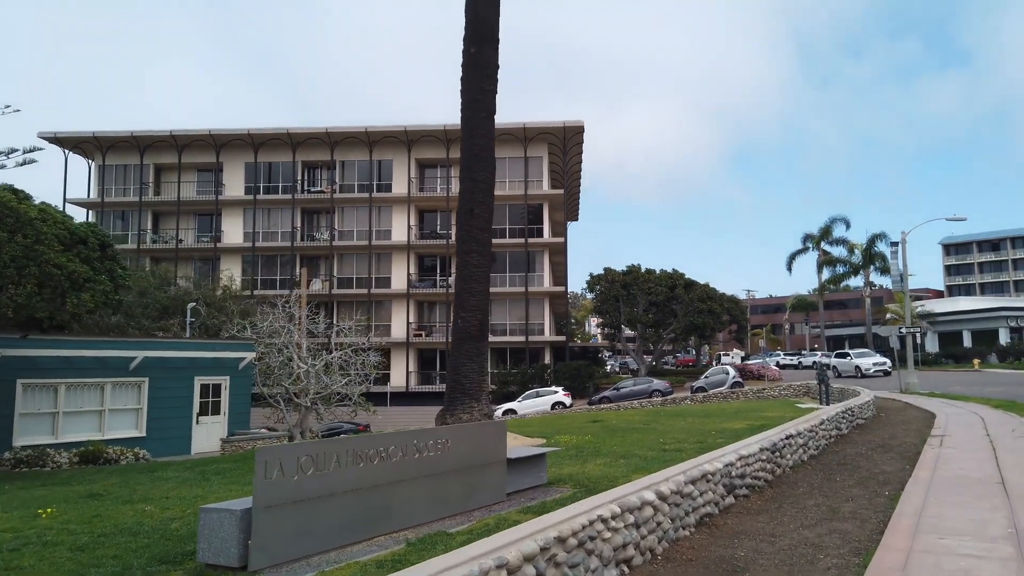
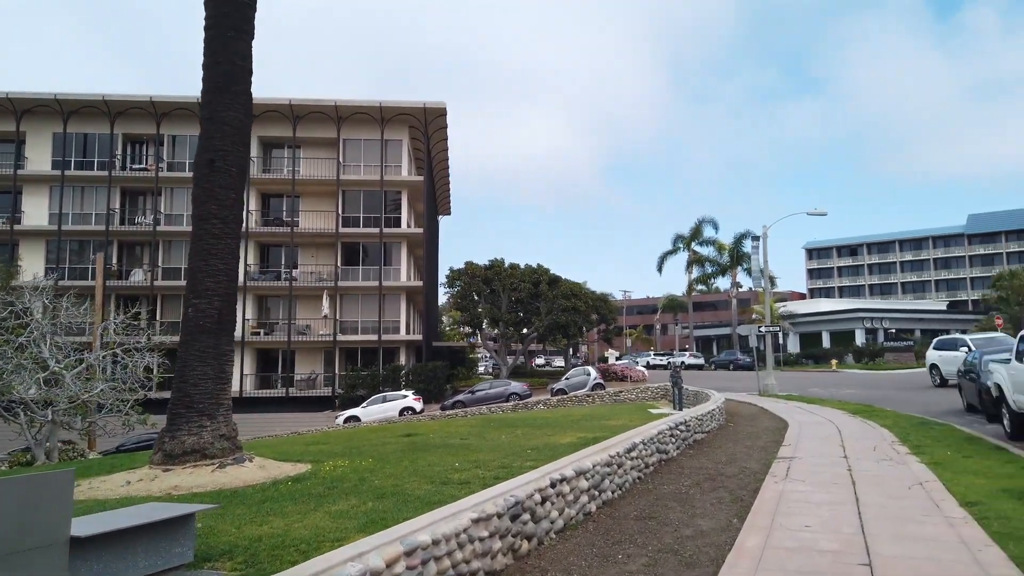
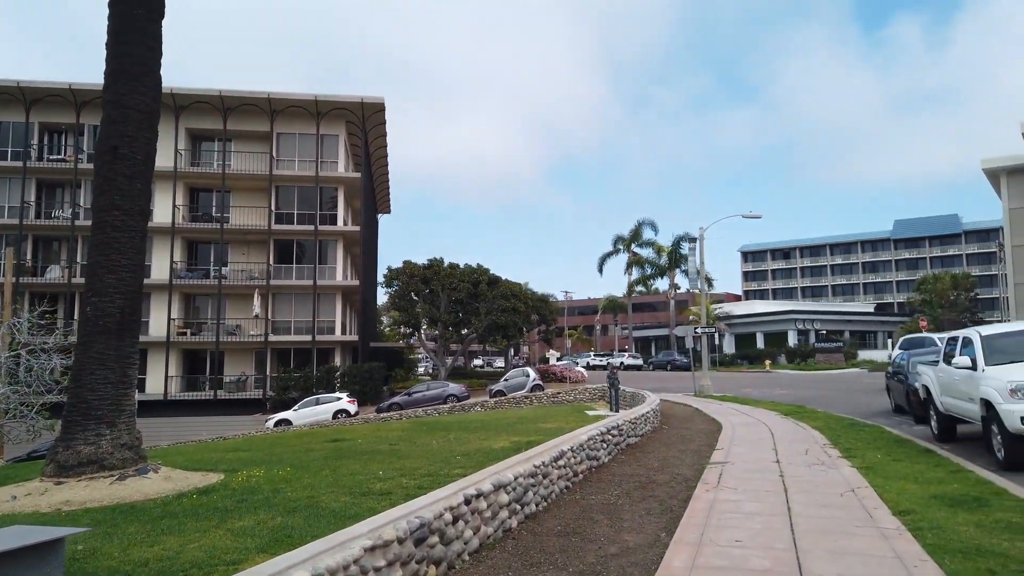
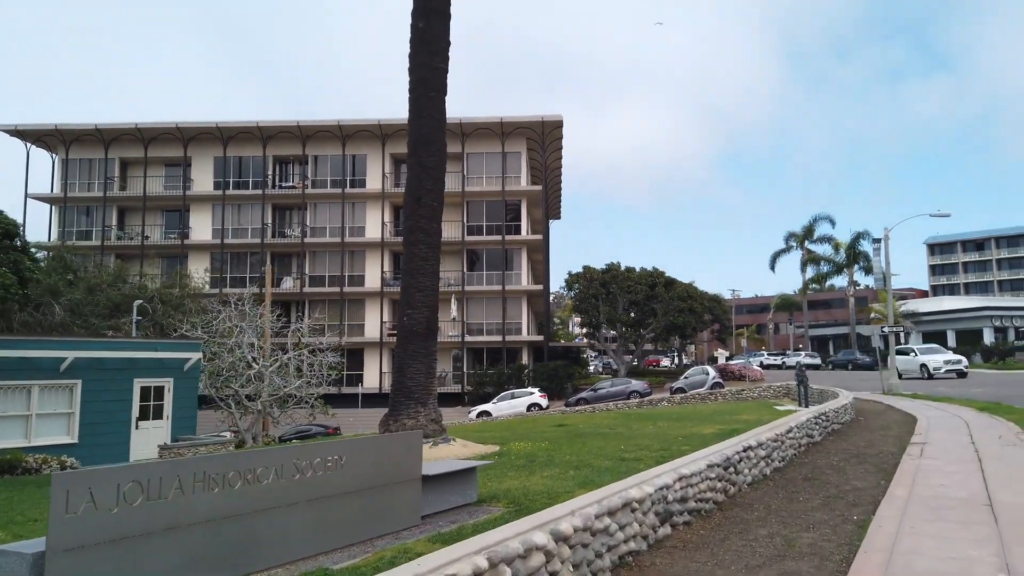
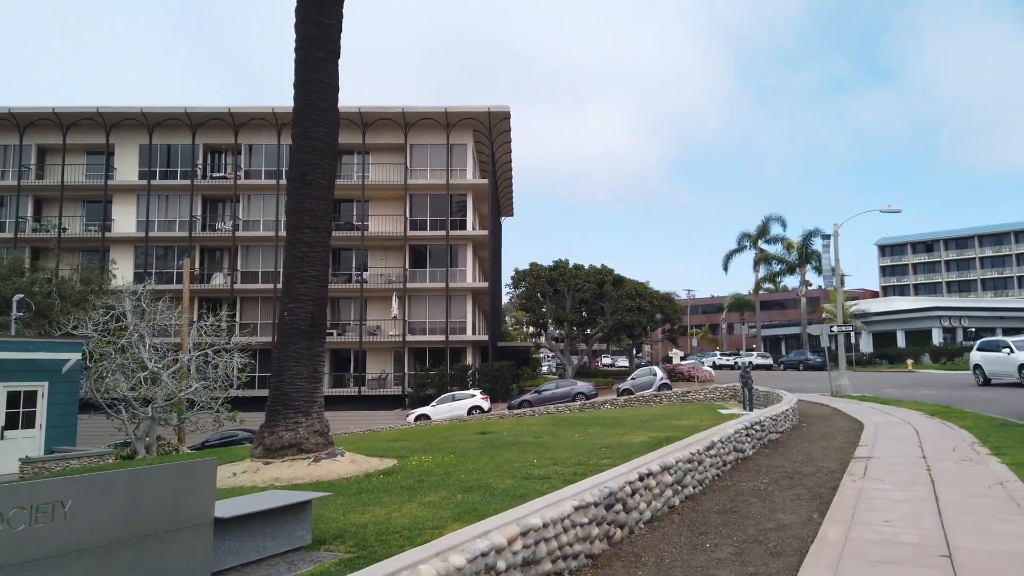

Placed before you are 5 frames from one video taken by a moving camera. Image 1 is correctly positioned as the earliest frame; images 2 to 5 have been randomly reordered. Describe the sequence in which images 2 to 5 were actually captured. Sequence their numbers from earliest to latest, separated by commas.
4, 5, 2, 3
